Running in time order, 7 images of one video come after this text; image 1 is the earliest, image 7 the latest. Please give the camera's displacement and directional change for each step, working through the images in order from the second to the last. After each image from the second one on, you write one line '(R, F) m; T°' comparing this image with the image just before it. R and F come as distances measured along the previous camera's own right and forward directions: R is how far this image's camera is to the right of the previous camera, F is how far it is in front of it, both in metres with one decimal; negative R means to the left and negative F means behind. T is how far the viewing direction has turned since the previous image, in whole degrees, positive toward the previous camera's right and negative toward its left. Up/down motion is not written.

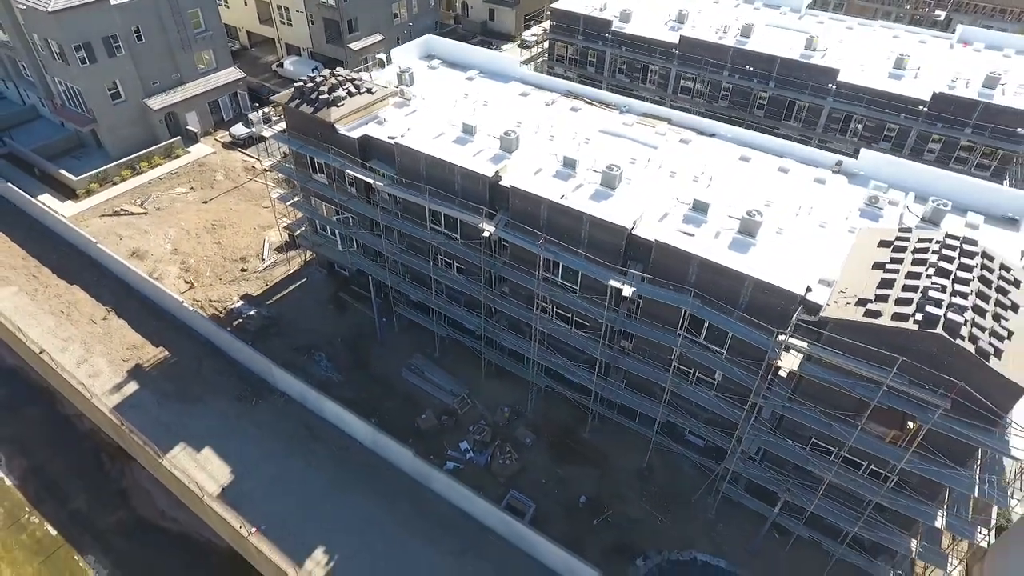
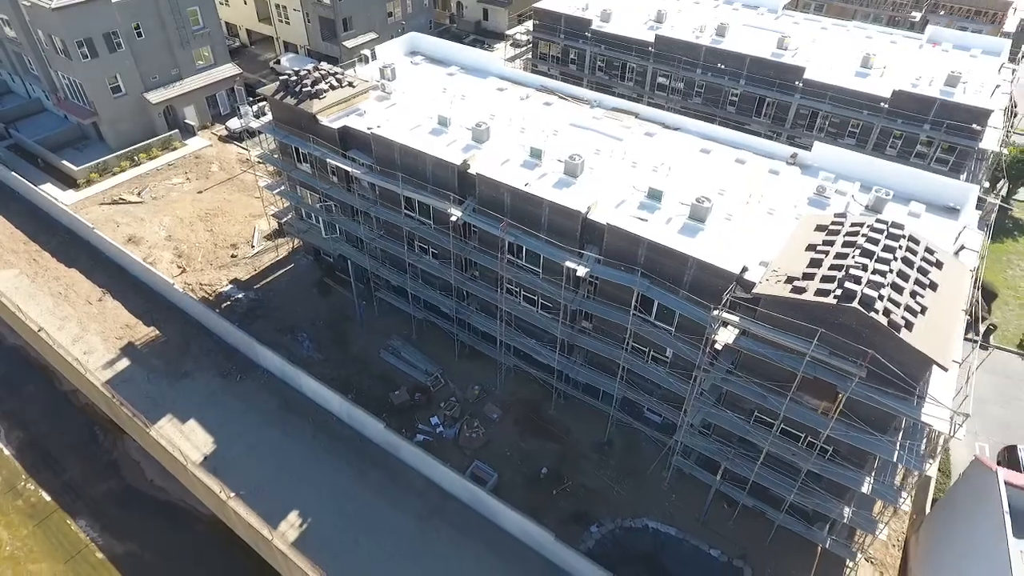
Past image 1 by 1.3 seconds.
(+1.9, -1.6) m; -1°
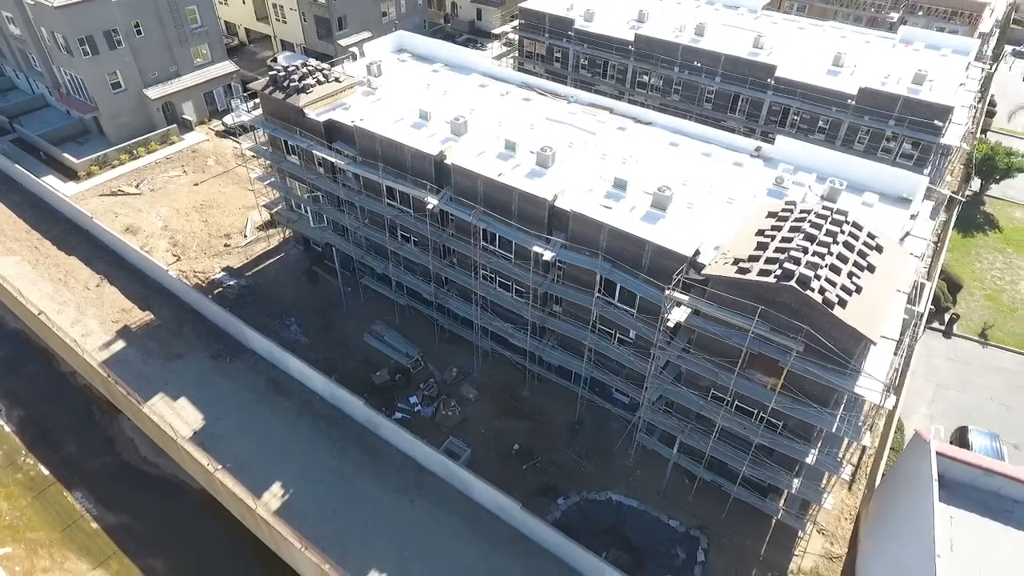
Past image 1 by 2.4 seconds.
(+1.5, -1.5) m; 0°
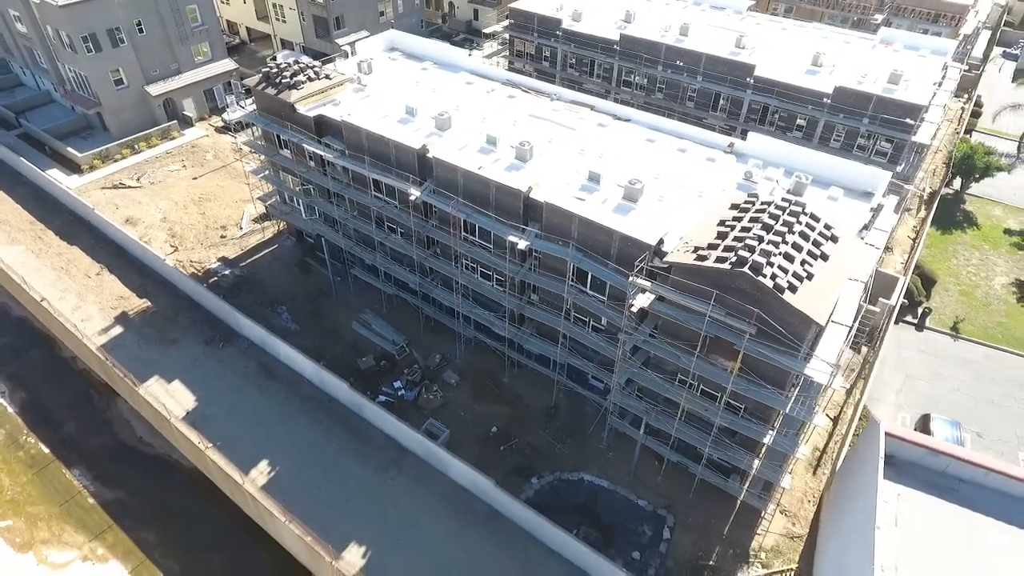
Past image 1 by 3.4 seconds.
(+1.4, -1.3) m; 0°
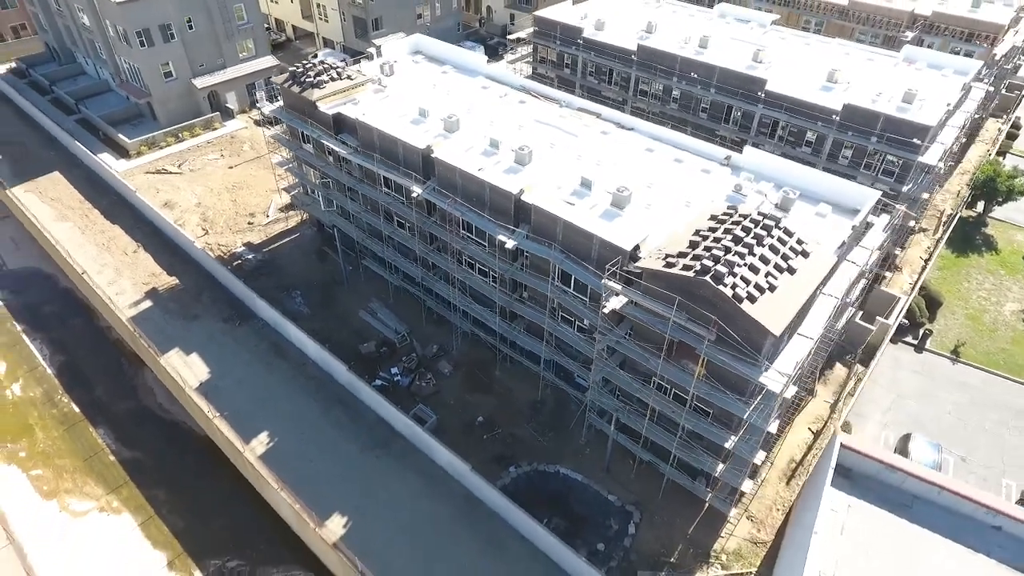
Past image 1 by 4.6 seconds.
(+2.7, -1.5) m; -4°
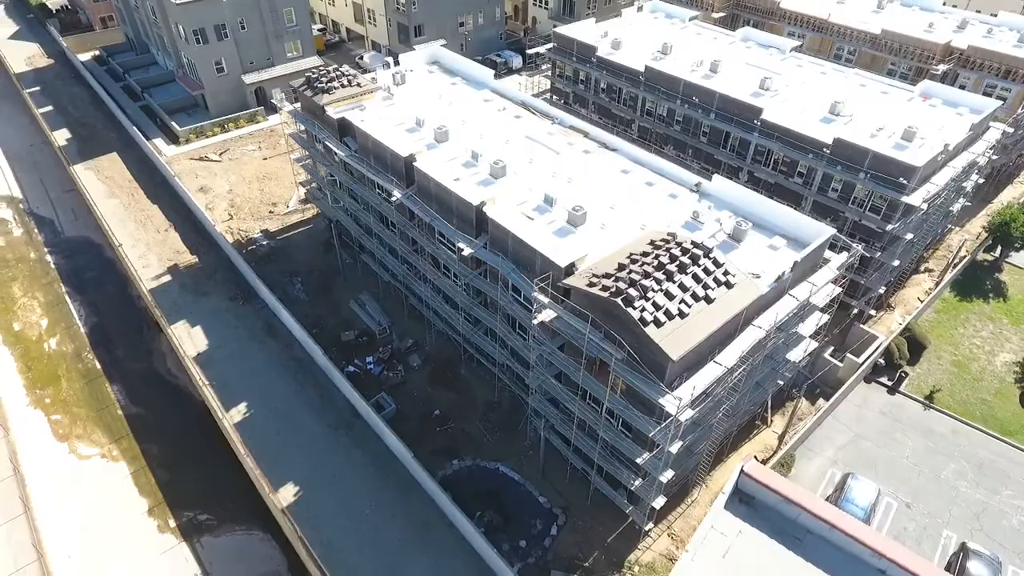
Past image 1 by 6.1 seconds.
(+5.7, -1.7) m; -6°
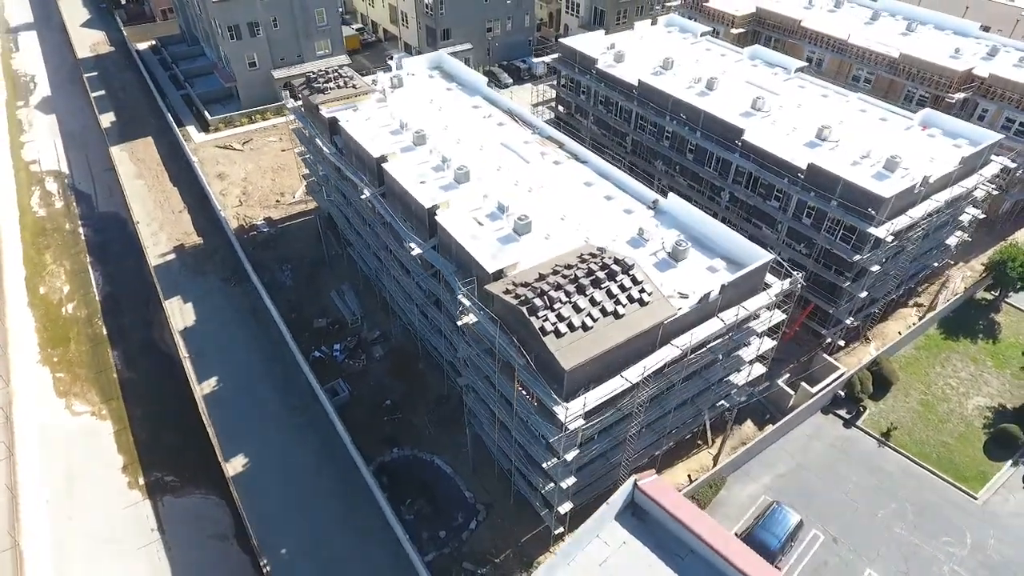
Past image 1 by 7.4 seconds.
(+6.1, -1.0) m; -5°
